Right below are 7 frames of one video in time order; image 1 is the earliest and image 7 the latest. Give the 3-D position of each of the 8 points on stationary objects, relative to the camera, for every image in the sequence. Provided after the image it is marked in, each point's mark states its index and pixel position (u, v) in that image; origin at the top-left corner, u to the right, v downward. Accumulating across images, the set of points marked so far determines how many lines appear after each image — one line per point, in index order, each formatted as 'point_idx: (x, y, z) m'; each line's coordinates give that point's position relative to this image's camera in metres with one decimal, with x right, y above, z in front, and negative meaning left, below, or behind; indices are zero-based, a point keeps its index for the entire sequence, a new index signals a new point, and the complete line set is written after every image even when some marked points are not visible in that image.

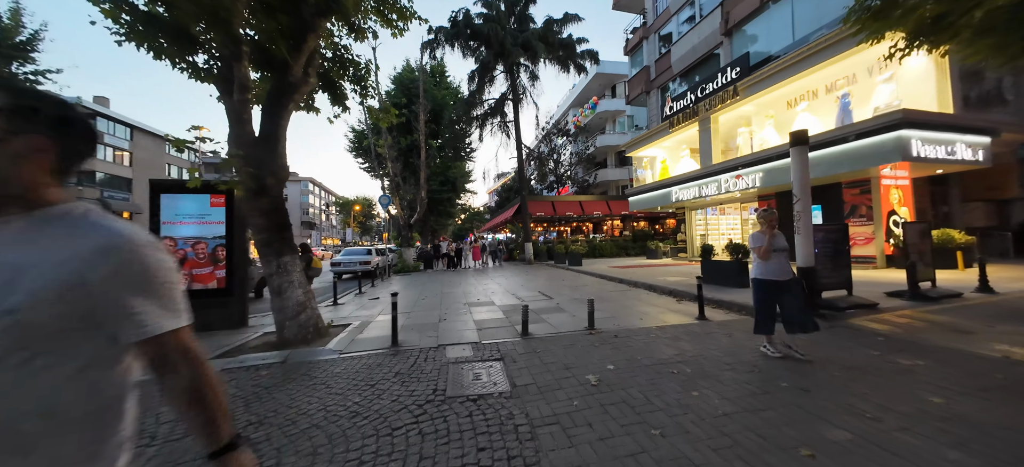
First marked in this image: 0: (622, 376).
0: (+1.4, -1.7, +3.8) m
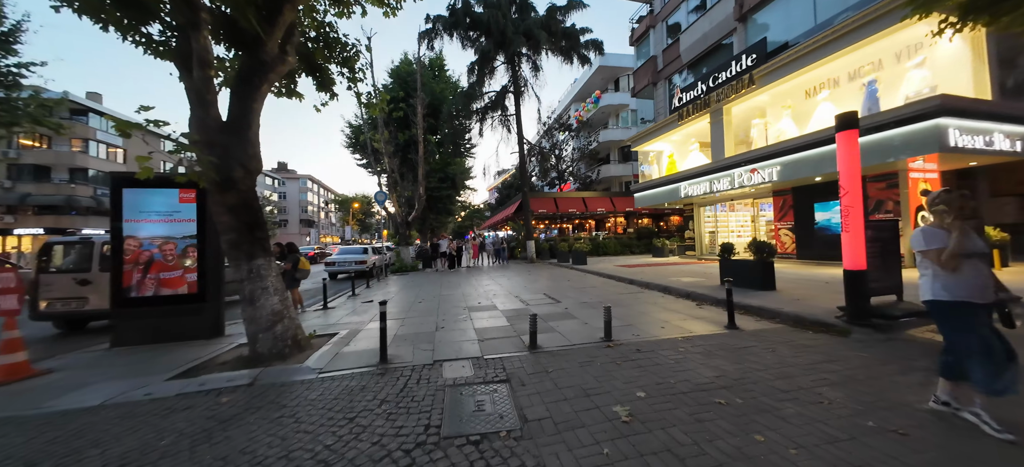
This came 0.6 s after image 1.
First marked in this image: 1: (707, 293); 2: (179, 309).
0: (+1.5, -1.7, +3.1) m
1: (+5.2, -1.6, +8.3) m
2: (-6.7, -1.5, +6.3) m
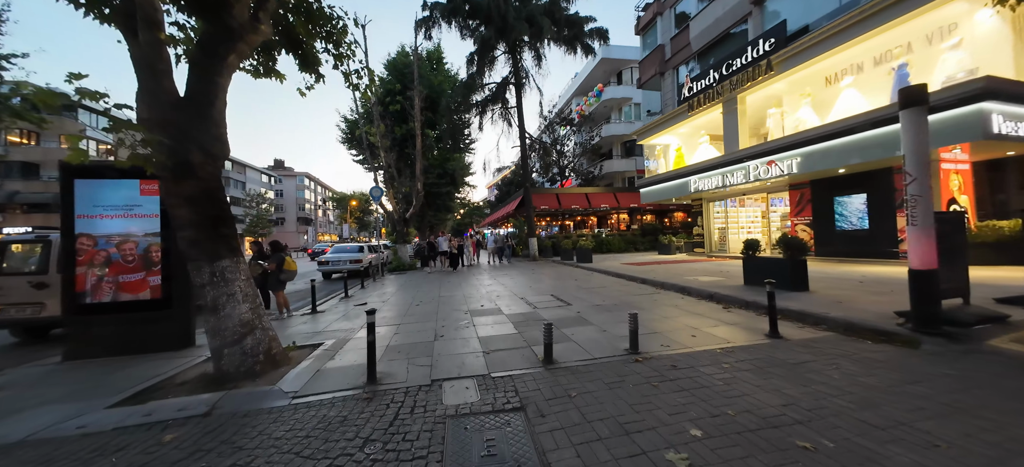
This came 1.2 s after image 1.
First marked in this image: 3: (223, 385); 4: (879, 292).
0: (+1.6, -1.7, +2.4) m
1: (+5.3, -1.5, +7.6) m
2: (-6.6, -1.5, +5.5) m
3: (-3.7, -1.9, +4.0) m
4: (+8.2, -1.3, +7.0) m
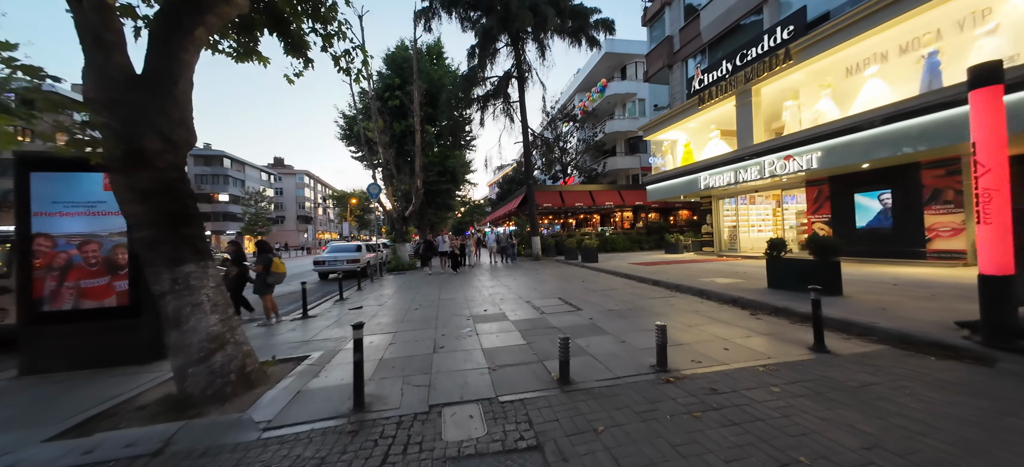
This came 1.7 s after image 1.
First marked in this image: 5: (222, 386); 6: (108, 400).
0: (+1.7, -1.7, +1.8) m
1: (+5.5, -1.4, +7.0) m
2: (-6.4, -1.5, +5.0) m
3: (-3.6, -1.9, +3.4) m
4: (+8.3, -1.3, +6.4) m
5: (-3.4, -1.8, +3.6) m
6: (-5.1, -2.1, +3.9) m
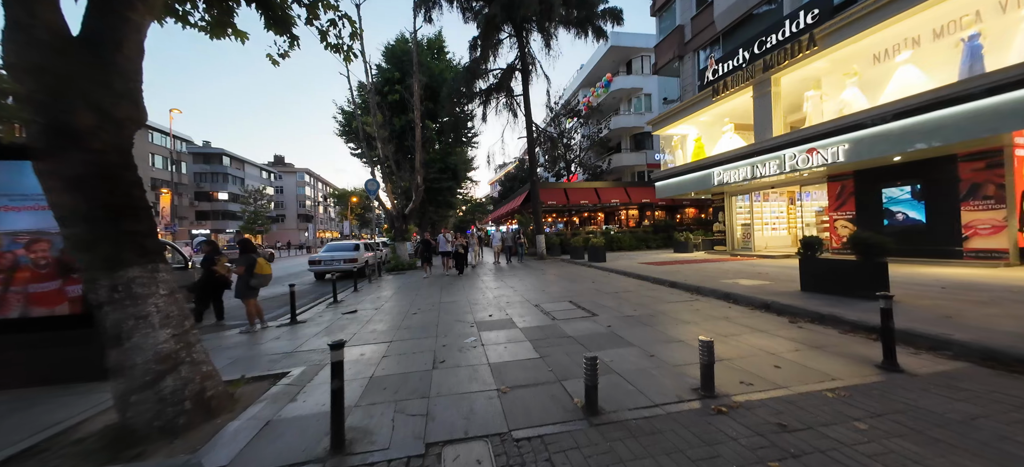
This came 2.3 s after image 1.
0: (+1.9, -1.7, +1.1) m
1: (+5.6, -1.4, +6.3) m
2: (-6.3, -1.4, +4.3) m
3: (-3.4, -1.9, +2.8) m
4: (+8.5, -1.2, +5.7) m
5: (-3.2, -1.7, +3.0) m
6: (-4.9, -2.1, +3.3) m
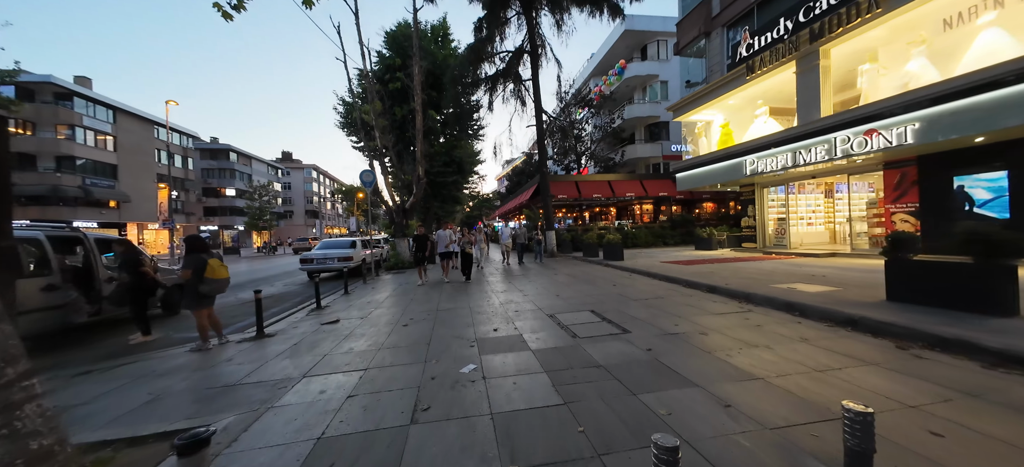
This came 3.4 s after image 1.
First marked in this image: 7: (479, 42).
0: (+1.9, -1.7, -0.2) m
1: (+5.8, -1.3, +4.9) m
2: (-6.2, -1.4, +3.2) m
3: (-3.3, -1.9, +1.6) m
4: (+8.6, -1.2, +4.2) m
5: (-3.1, -1.7, +1.7) m
6: (-4.8, -2.0, +2.1) m
7: (-2.0, +11.2, +18.4) m
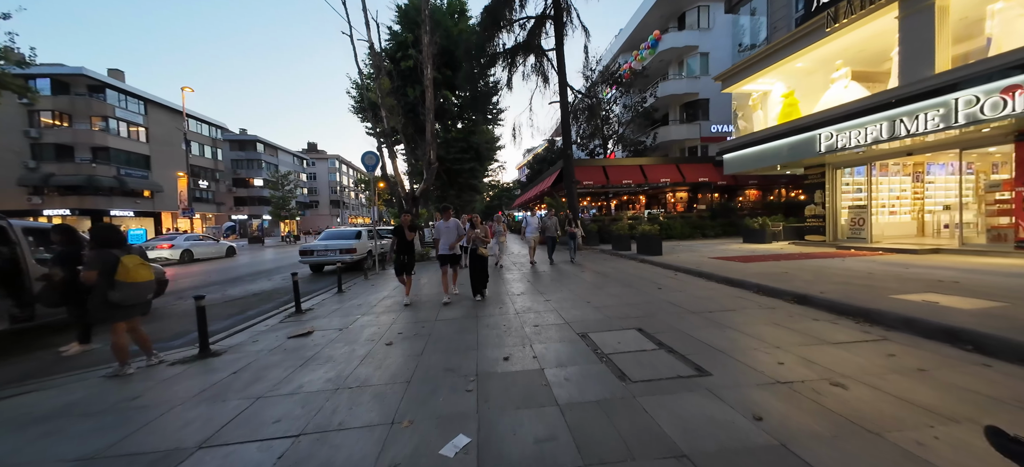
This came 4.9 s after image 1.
0: (+1.8, -1.7, -2.0) m
1: (+6.0, -1.2, +2.8) m
2: (-6.1, -1.3, +2.0) m
3: (-3.4, -1.9, +0.2) m
4: (+8.8, -1.1, +2.0) m
5: (-3.1, -1.7, +0.3) m
6: (-4.8, -2.0, +0.8) m
7: (-0.9, +11.7, +16.5) m
